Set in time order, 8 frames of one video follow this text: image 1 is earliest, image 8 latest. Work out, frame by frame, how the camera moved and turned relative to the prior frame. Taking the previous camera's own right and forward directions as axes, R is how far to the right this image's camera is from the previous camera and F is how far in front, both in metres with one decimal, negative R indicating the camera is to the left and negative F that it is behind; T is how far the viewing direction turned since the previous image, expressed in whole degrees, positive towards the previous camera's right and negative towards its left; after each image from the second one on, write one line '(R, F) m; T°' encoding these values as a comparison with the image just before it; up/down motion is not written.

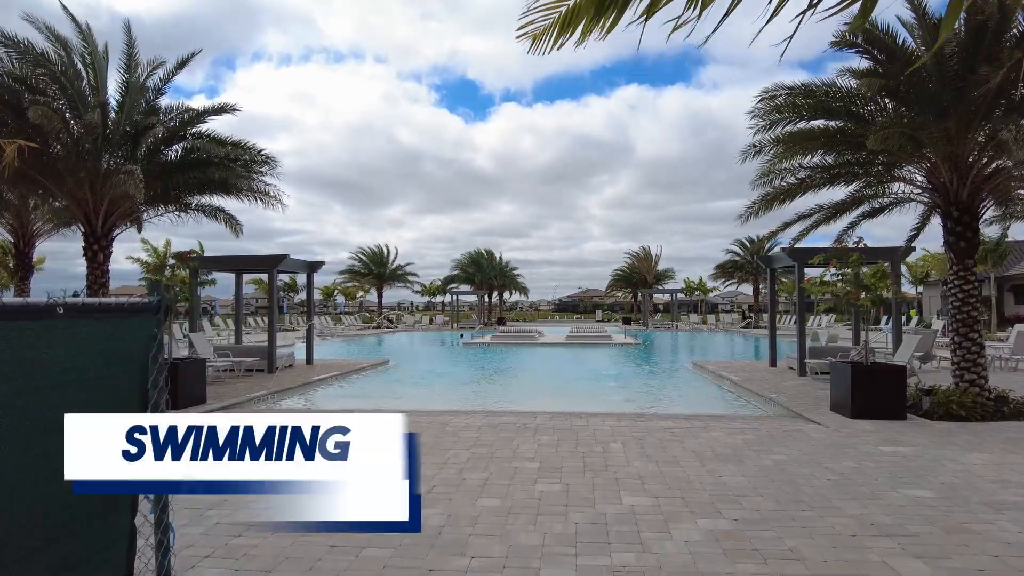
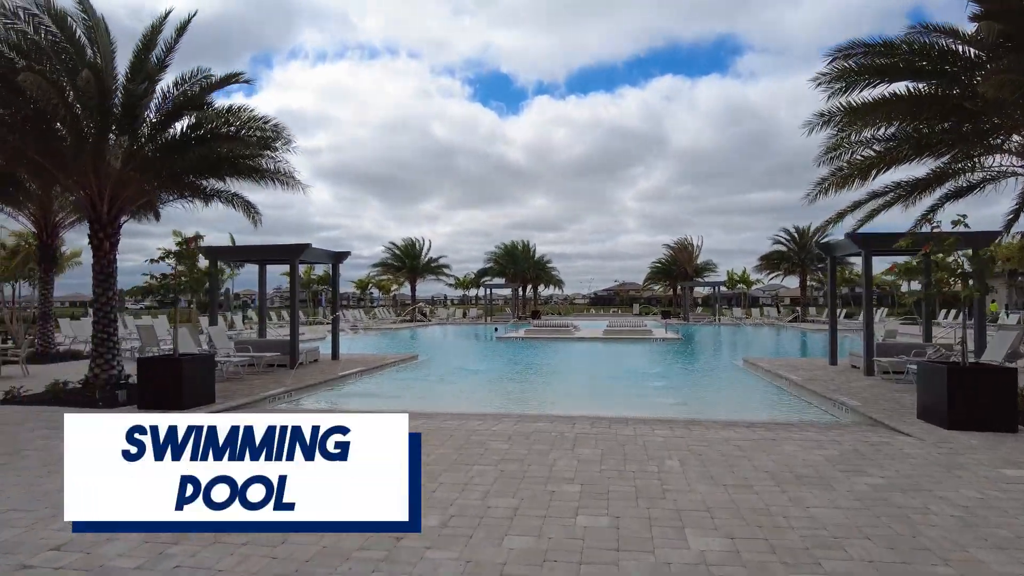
(0.0, +1.0) m; -3°
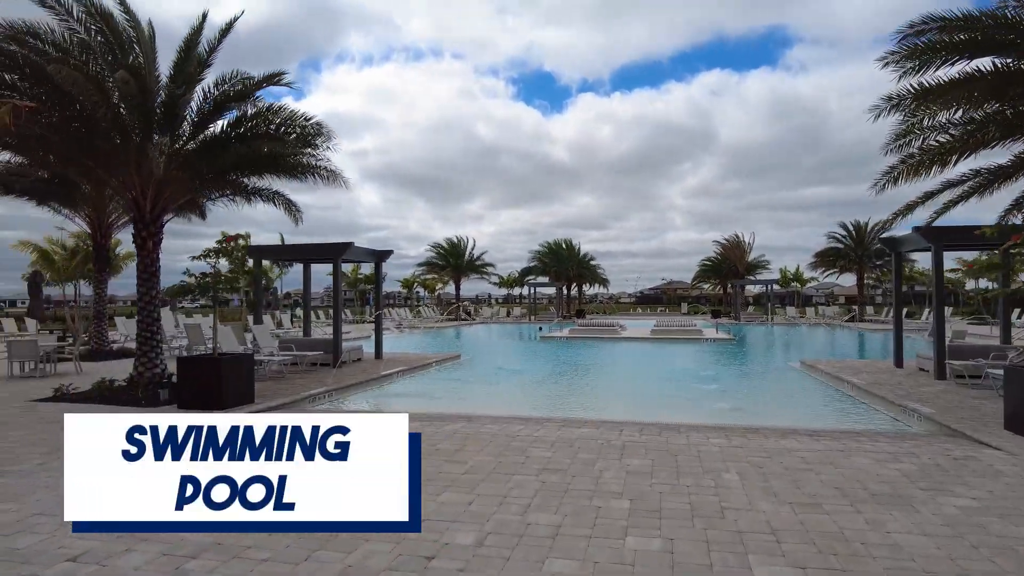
(0.0, +0.4) m; -4°
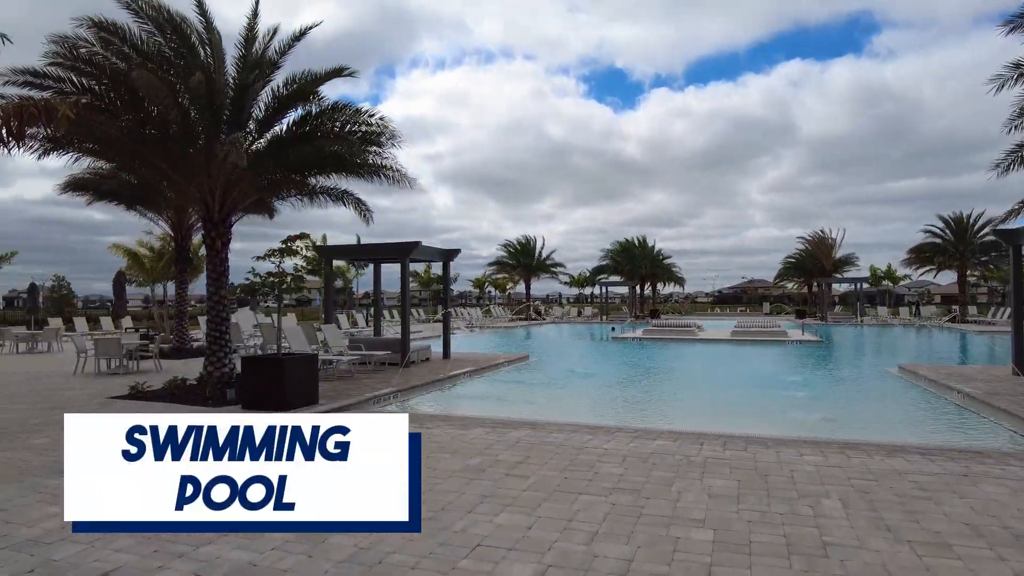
(0.0, +0.5) m; -6°
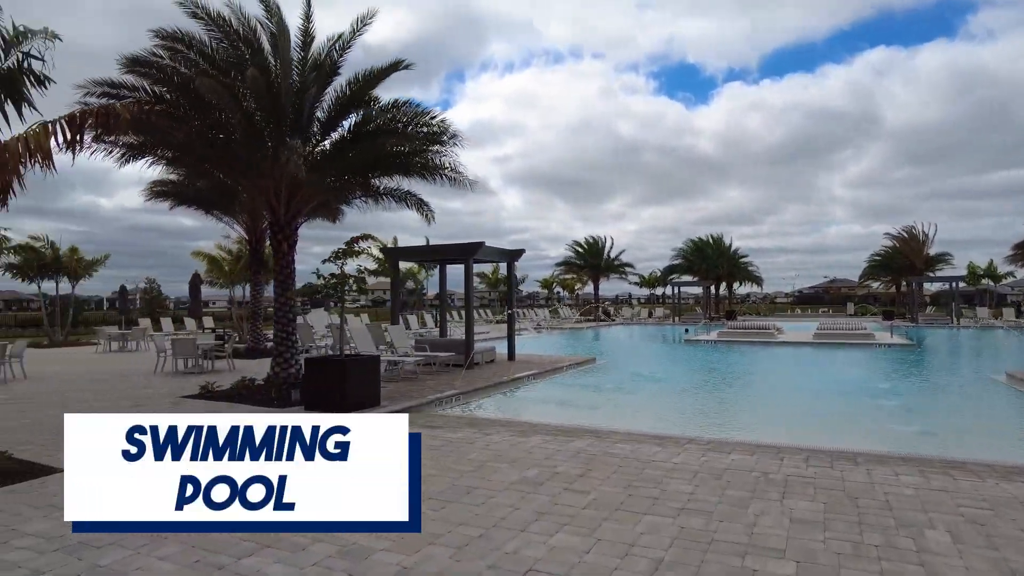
(+0.1, +0.3) m; -6°
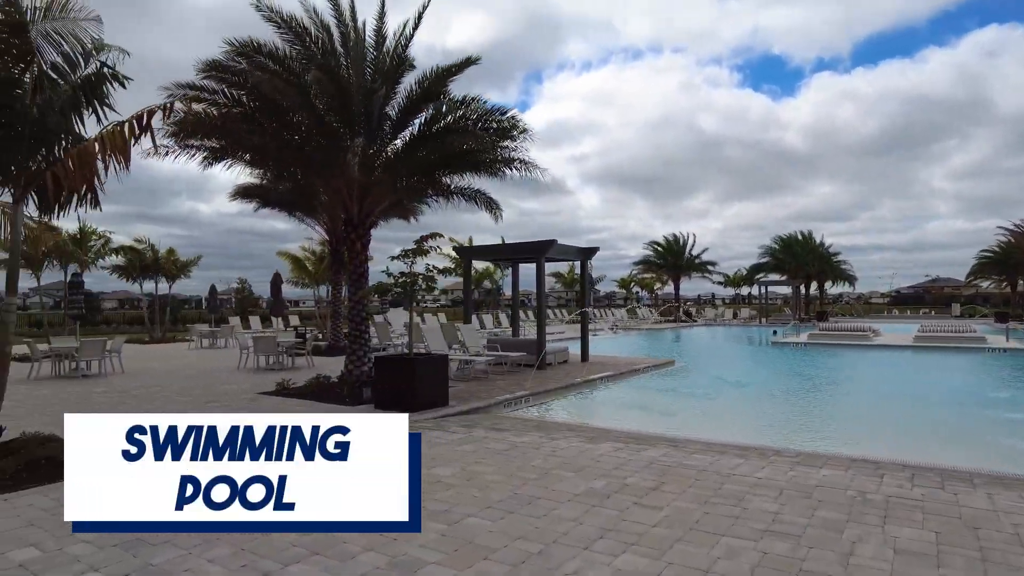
(+0.1, +0.3) m; -7°
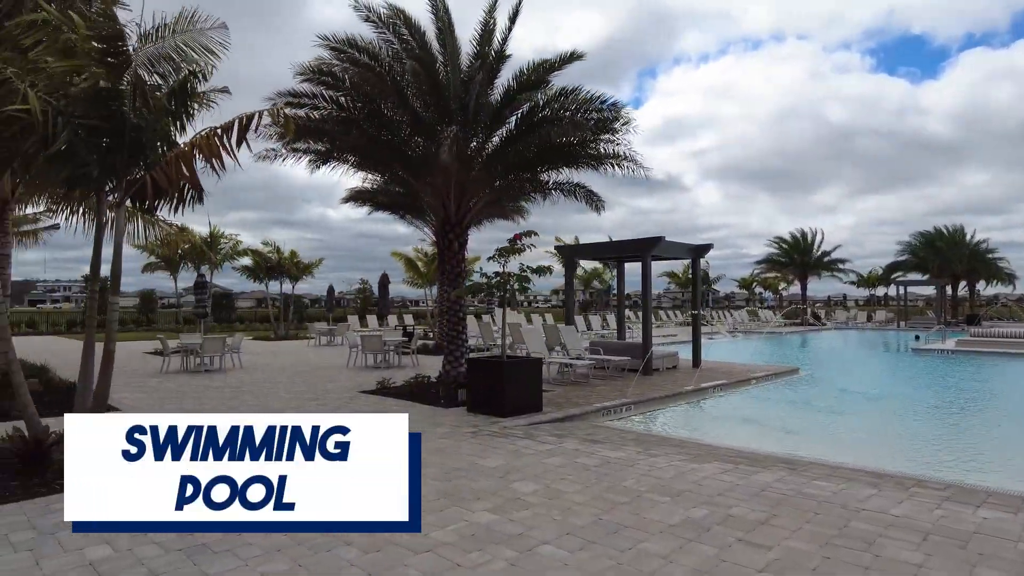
(+0.2, +0.5) m; -10°
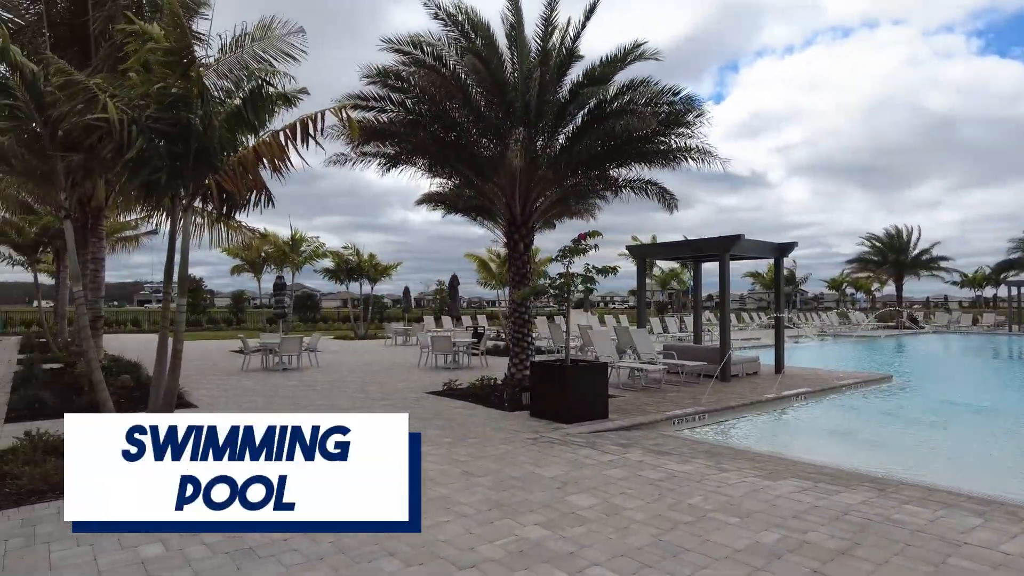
(+0.1, +0.2) m; -7°
